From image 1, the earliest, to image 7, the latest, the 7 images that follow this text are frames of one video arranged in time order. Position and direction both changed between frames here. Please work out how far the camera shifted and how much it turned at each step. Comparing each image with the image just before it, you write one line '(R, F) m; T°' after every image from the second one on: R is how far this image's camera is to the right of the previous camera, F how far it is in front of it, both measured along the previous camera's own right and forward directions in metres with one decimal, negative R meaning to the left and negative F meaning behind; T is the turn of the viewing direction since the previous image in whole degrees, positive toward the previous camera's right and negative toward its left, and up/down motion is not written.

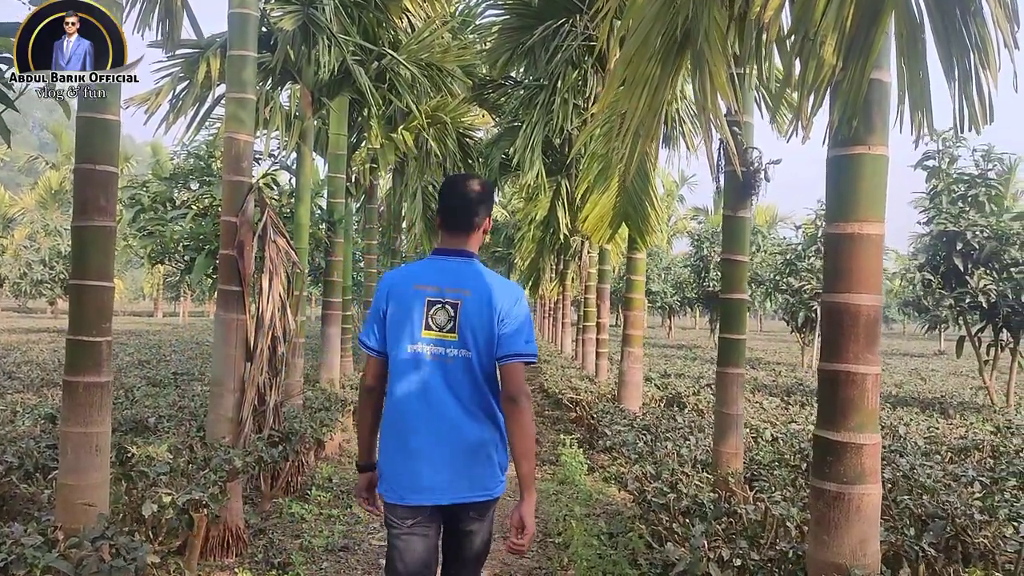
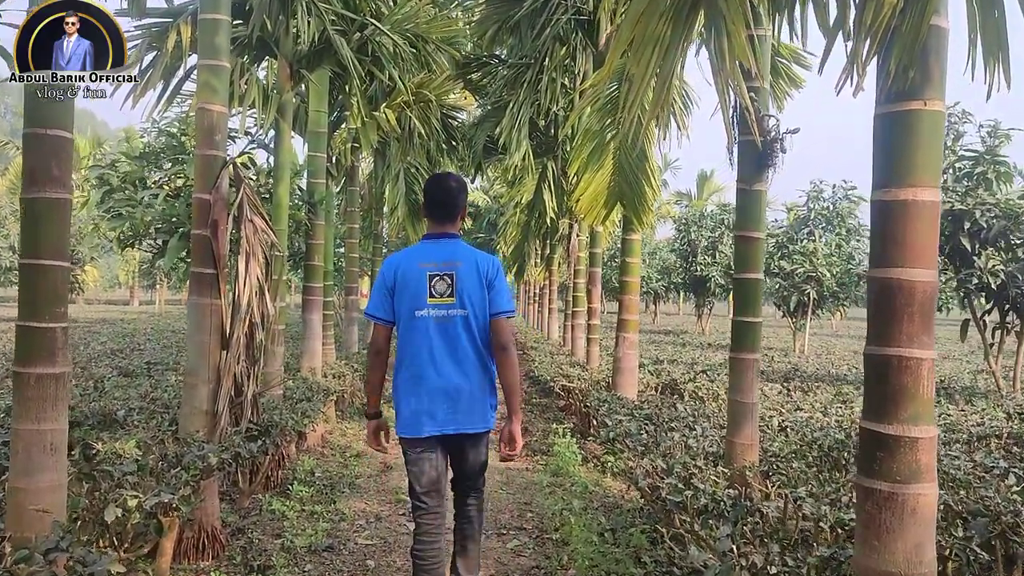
(-0.1, +0.3) m; +1°
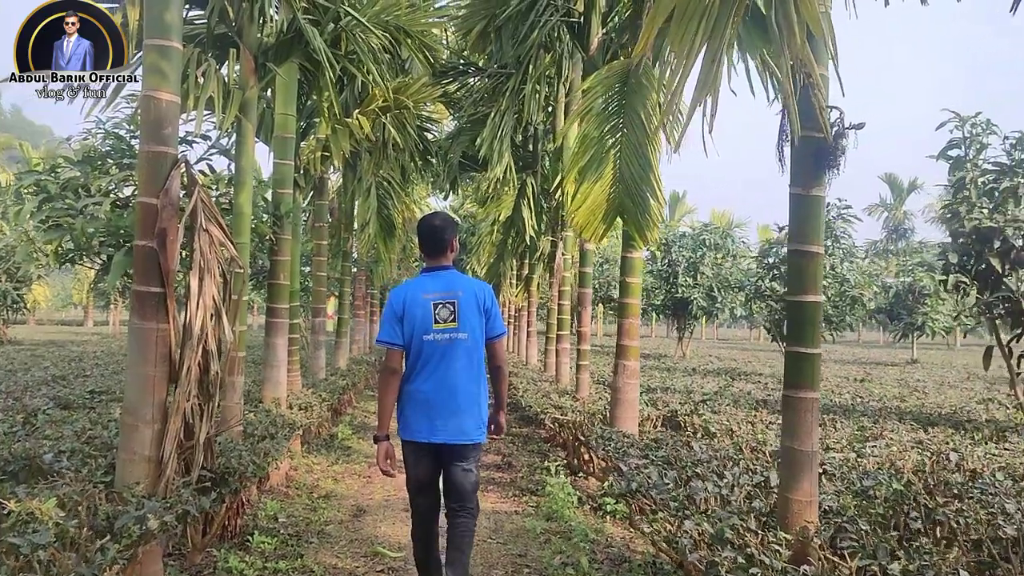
(-0.2, +0.6) m; +2°
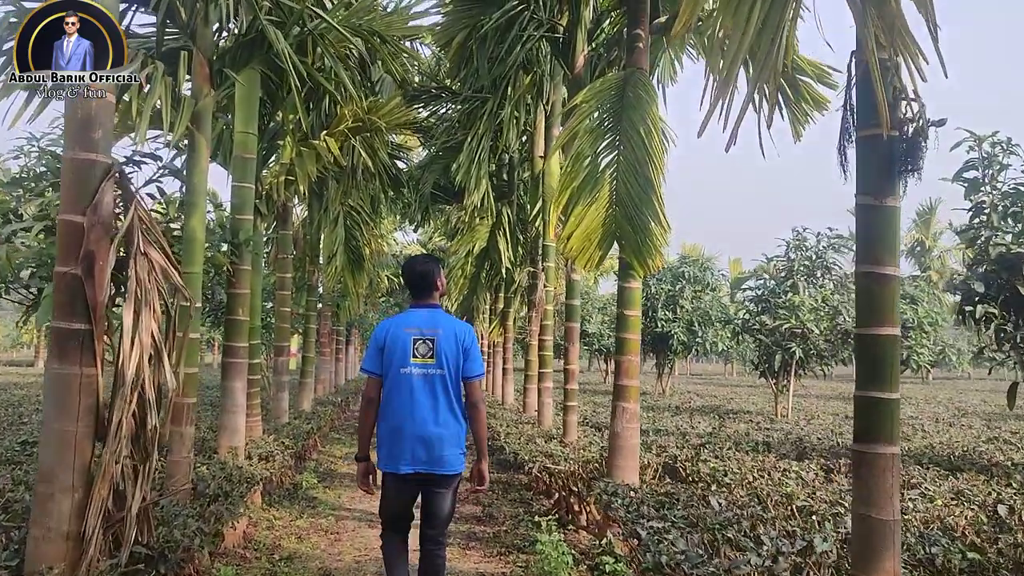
(-0.1, +0.6) m; +2°
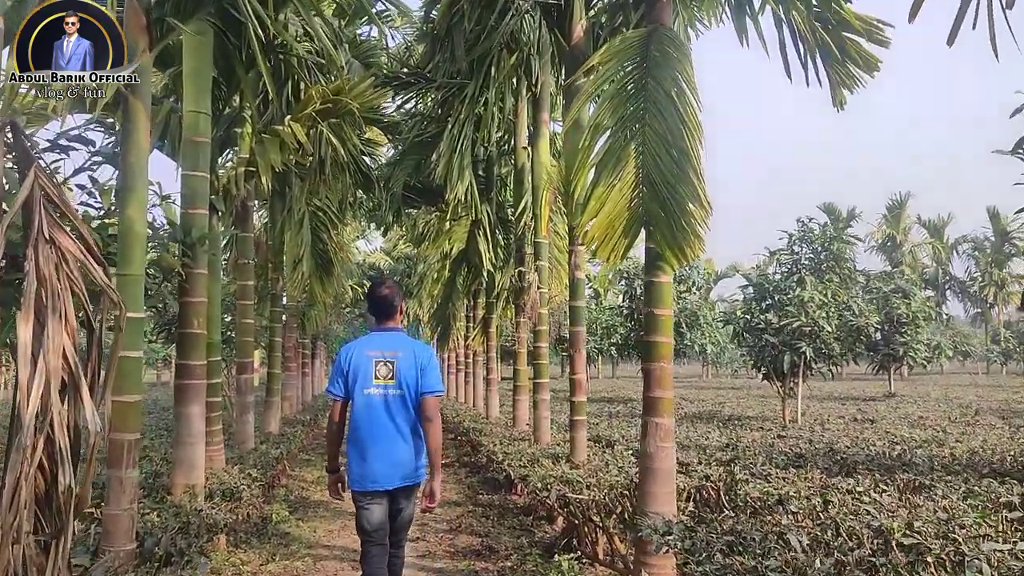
(-0.2, +0.8) m; +3°
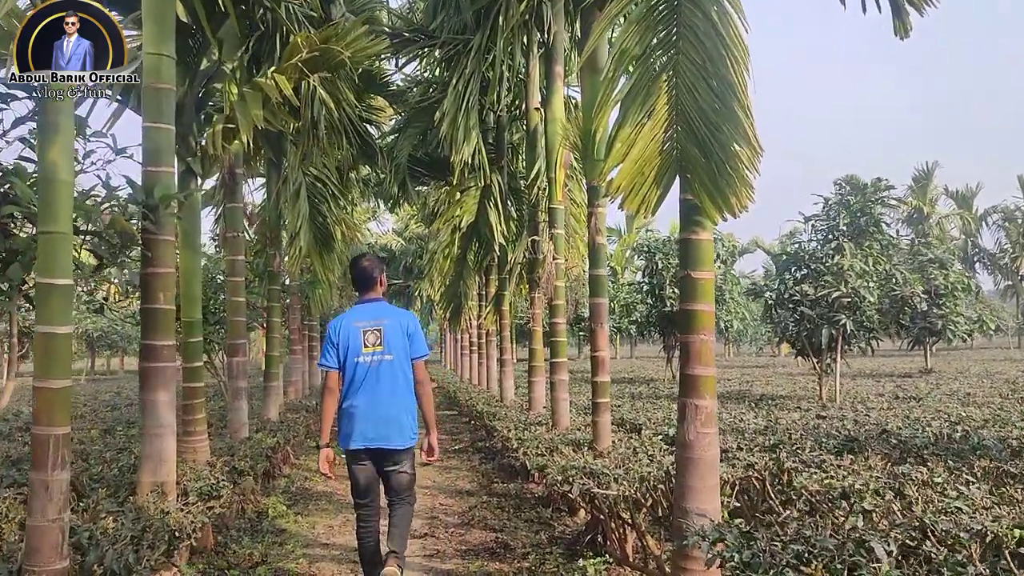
(0.0, +0.7) m; -1°
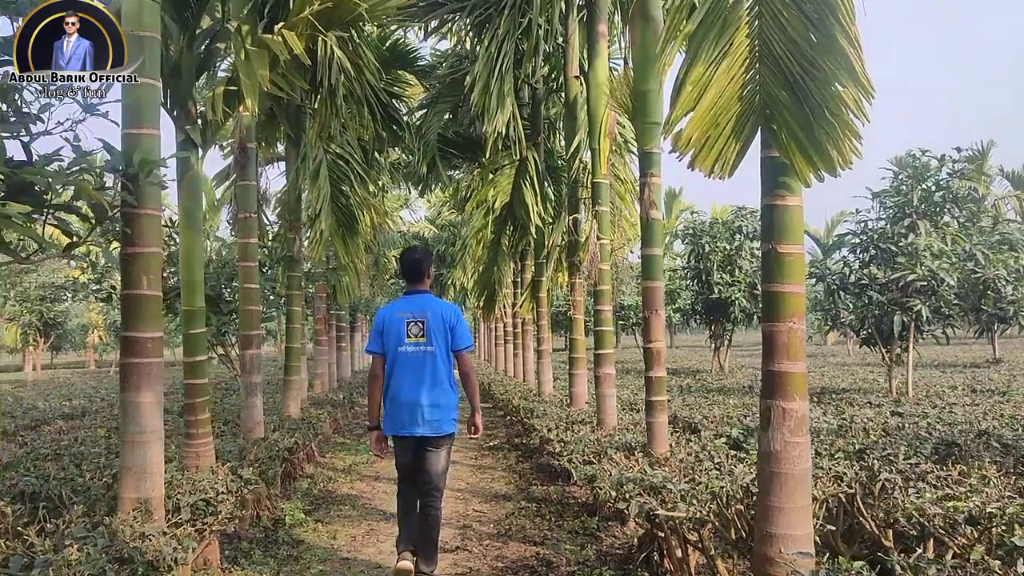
(0.0, +0.7) m; -2°
